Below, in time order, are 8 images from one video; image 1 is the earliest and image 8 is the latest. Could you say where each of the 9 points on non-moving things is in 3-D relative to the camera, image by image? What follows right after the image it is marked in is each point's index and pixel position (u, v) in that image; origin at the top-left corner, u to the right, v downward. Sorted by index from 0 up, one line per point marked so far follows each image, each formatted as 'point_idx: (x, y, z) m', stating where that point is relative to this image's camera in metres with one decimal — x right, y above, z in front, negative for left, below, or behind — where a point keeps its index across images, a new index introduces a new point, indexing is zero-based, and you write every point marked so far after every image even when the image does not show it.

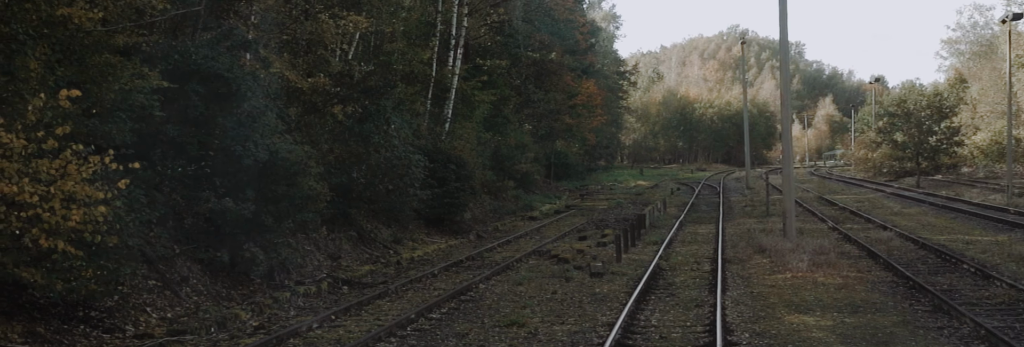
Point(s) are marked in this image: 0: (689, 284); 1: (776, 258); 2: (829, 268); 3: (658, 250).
0: (+2.7, -1.6, +14.5) m
1: (+4.5, -1.4, +16.3) m
2: (+4.9, -1.5, +14.9) m
3: (+2.8, -1.5, +18.7) m
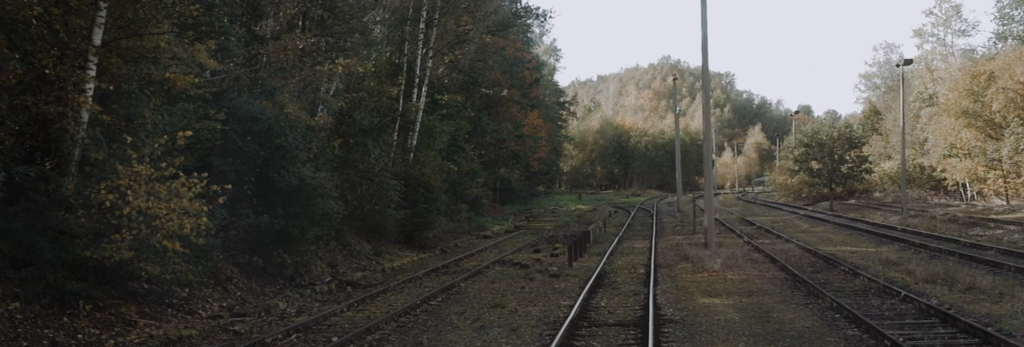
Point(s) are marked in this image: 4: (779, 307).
0: (+2.2, -2.0, +18.4) m
1: (+3.9, -1.9, +20.3) m
2: (+4.4, -1.9, +19.0) m
3: (+2.1, -2.0, +22.6) m
4: (+4.0, -2.0, +14.5) m
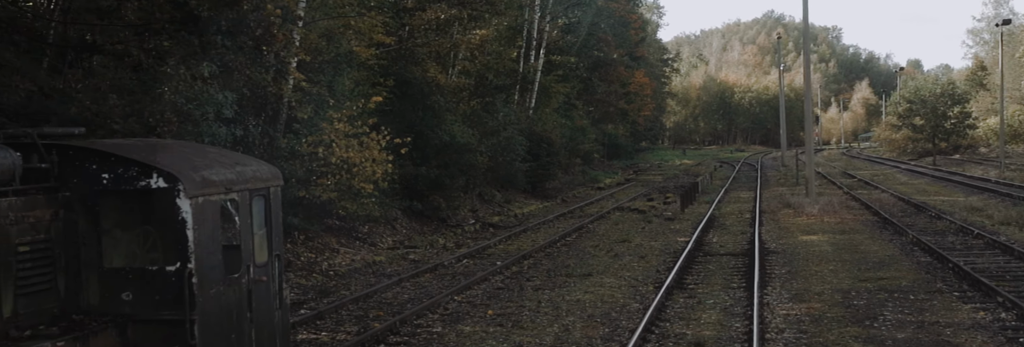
0: (+4.9, -1.1, +21.1) m
1: (+6.8, -0.8, +22.9) m
2: (+7.2, -0.9, +21.5) m
3: (+5.2, -0.9, +25.4) m
4: (+6.3, -1.2, +17.1) m
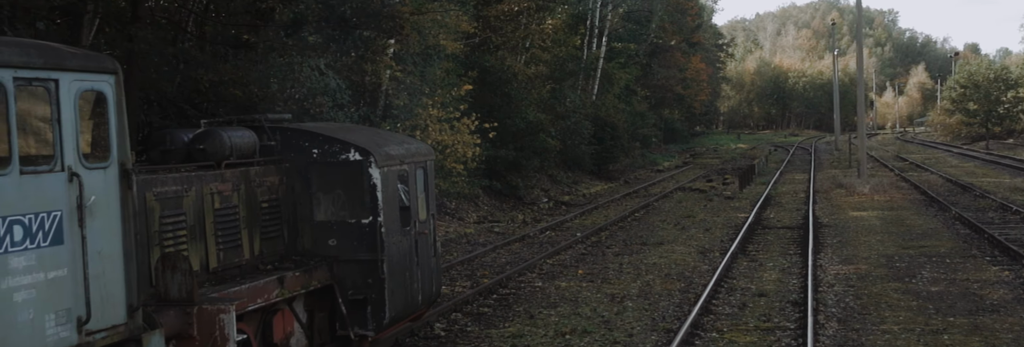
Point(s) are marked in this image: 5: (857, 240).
0: (+6.7, -0.6, +22.8) m
1: (+8.6, -0.4, +24.5) m
2: (+8.9, -0.5, +23.1) m
3: (+7.2, -0.4, +27.0) m
4: (+7.8, -0.8, +18.7) m
5: (+5.8, -1.1, +16.0) m
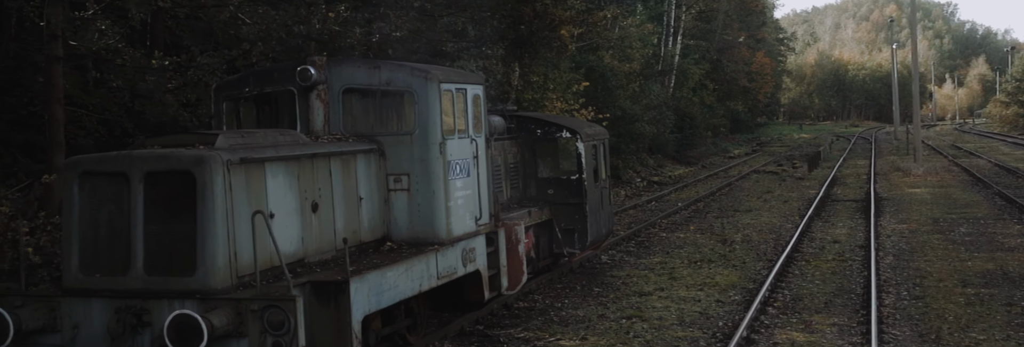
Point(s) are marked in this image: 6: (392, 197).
0: (+9.5, -0.2, +26.6) m
1: (+11.5, +0.1, +28.1) m
2: (+11.8, 0.0, +26.8) m
3: (+10.3, +0.1, +30.8) m
4: (+10.5, -0.4, +22.5) m
5: (+8.3, -0.7, +19.9) m
6: (-1.0, -0.2, +8.5) m
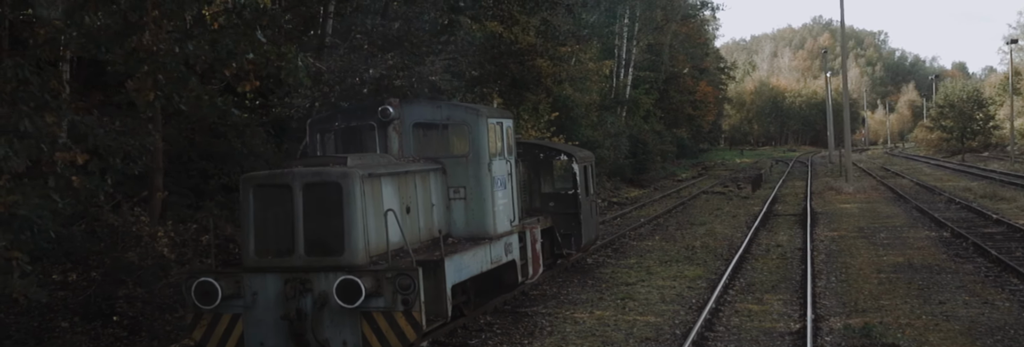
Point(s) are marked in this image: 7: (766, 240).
0: (+8.8, -0.8, +30.0) m
1: (+10.7, -0.5, +31.6) m
2: (+11.0, -0.6, +30.3) m
3: (+9.3, -0.6, +34.2) m
4: (+10.0, -0.9, +25.9) m
5: (+7.9, -1.1, +23.2) m
6: (-0.7, -0.4, +11.3) m
7: (+5.2, -1.4, +19.9) m
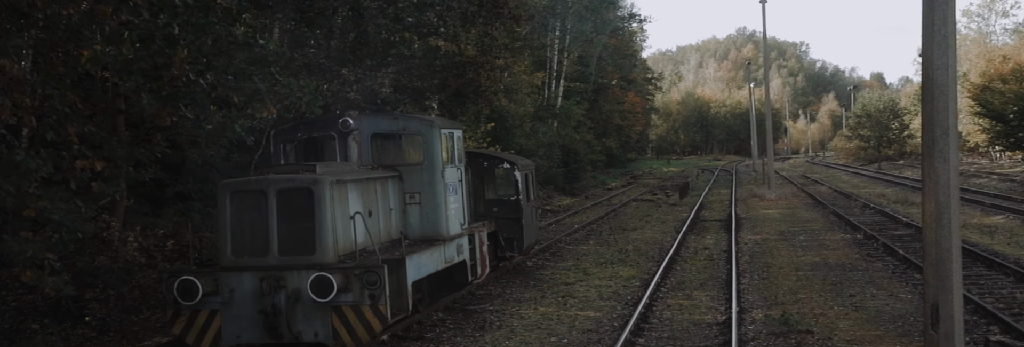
0: (+6.8, -1.0, +31.5) m
1: (+8.6, -0.7, +33.3) m
2: (+9.0, -0.8, +31.9) m
3: (+7.0, -0.8, +35.7) m
4: (+8.3, -1.1, +27.5) m
5: (+6.4, -1.3, +24.6) m
6: (-1.3, -0.4, +12.2) m
7: (+4.0, -1.5, +21.2) m
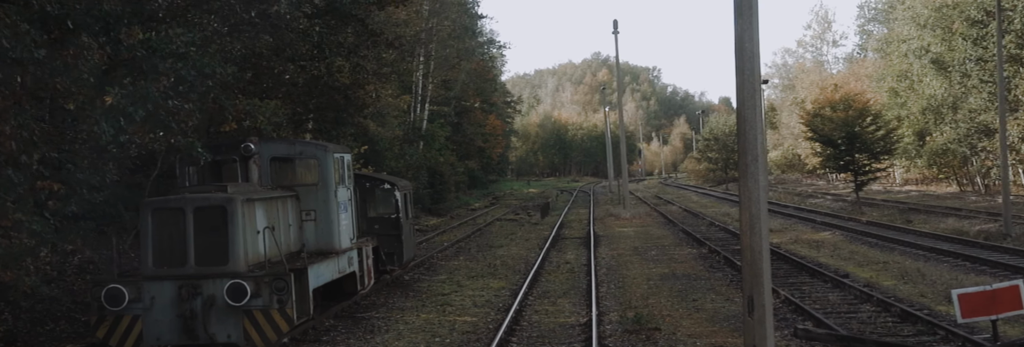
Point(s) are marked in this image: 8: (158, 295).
0: (+2.3, -1.7, +33.7) m
1: (+3.9, -1.5, +35.7) m
2: (+4.5, -1.5, +34.4) m
3: (+1.9, -1.6, +37.9) m
4: (+4.4, -1.7, +29.9) m
5: (+3.0, -1.8, +26.8) m
6: (-2.9, -0.7, +13.4) m
7: (+1.1, -2.0, +23.0) m
8: (-3.9, -1.3, +10.6) m
